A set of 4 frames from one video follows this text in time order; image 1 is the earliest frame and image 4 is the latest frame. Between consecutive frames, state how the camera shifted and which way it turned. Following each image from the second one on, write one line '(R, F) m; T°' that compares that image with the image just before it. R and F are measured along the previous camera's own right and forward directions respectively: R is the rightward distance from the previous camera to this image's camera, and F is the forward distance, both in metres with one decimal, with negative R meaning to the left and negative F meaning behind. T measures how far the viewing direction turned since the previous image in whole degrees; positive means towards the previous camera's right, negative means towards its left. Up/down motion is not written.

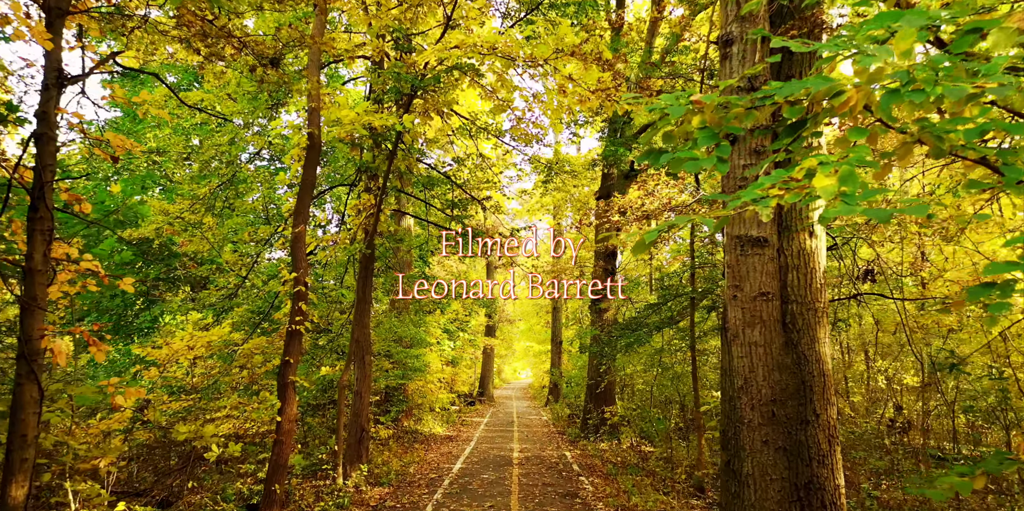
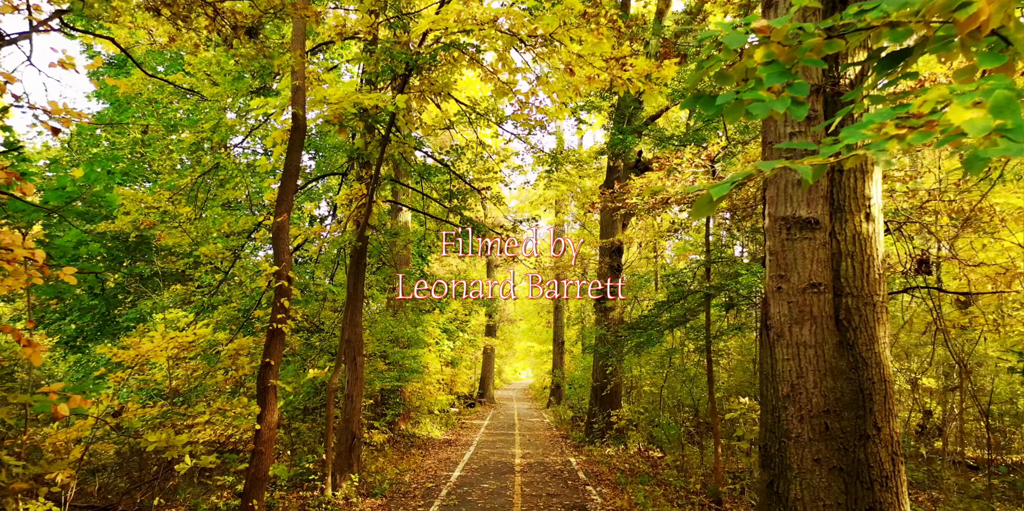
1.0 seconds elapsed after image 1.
(0.0, +0.7) m; 0°
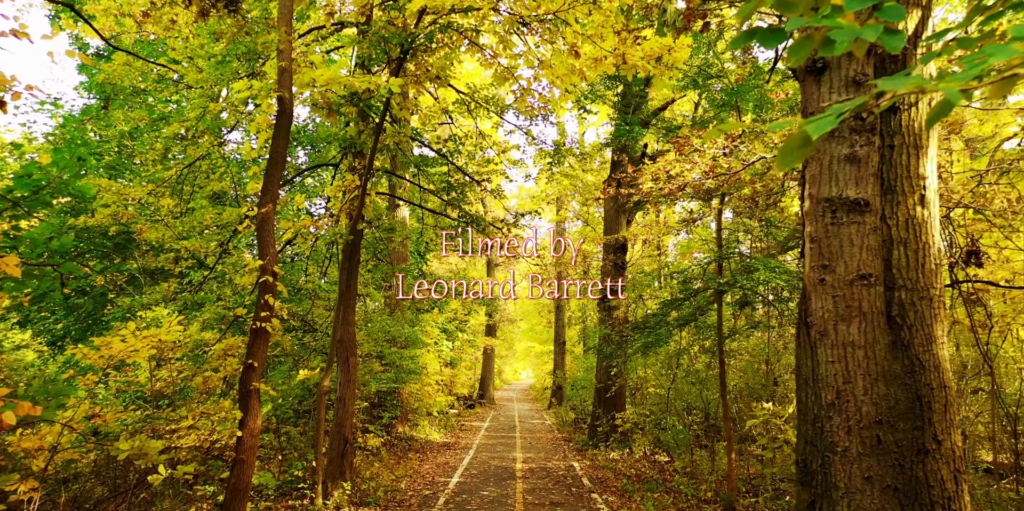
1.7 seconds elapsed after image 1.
(0.0, +0.5) m; 0°
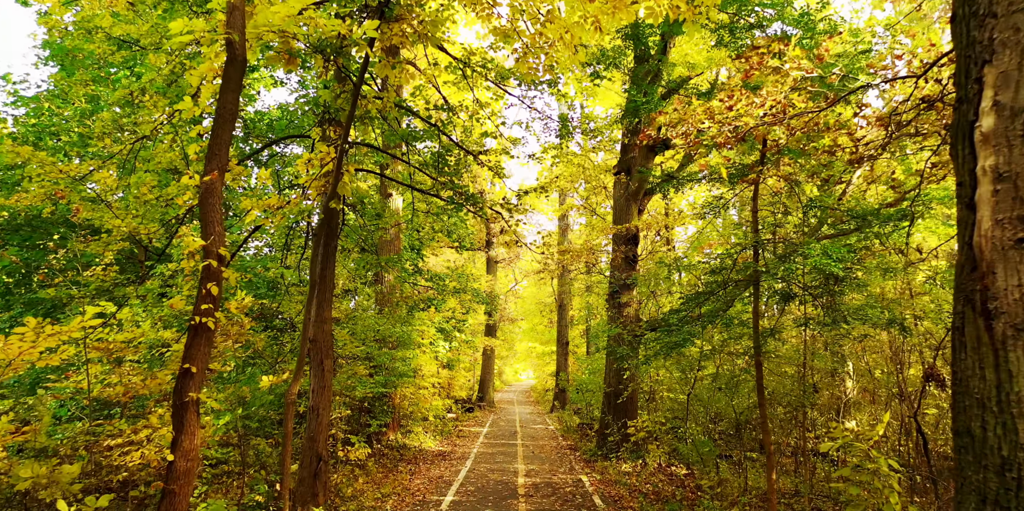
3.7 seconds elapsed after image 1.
(0.0, +1.3) m; 0°
